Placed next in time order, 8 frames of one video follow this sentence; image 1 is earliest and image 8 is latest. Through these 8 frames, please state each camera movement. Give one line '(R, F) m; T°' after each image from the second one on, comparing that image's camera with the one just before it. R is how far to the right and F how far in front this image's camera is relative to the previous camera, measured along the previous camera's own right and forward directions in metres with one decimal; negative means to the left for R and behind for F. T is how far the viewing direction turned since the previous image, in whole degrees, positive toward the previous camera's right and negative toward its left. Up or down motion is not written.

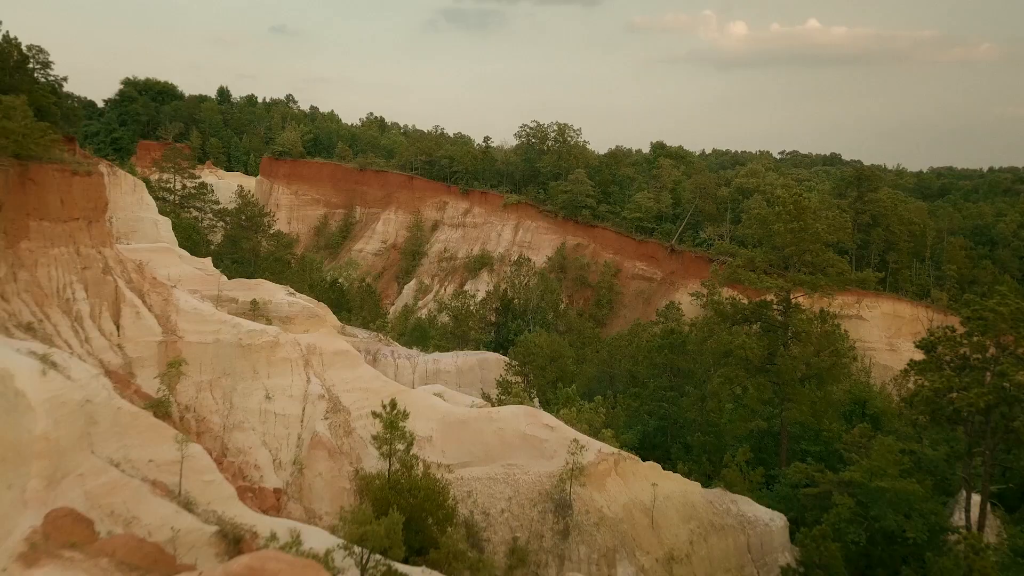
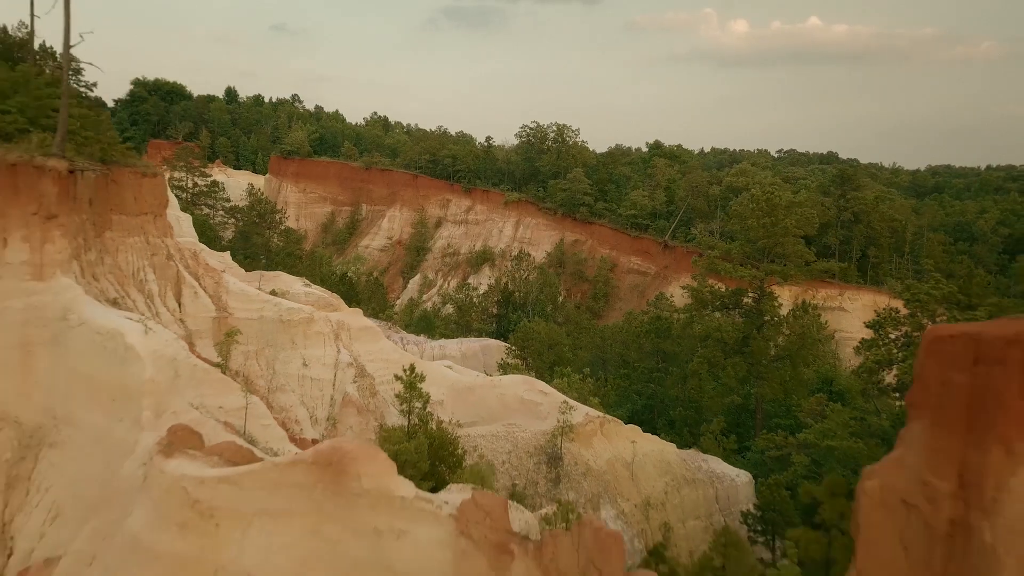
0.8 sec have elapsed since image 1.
(0.0, -1.7) m; 0°
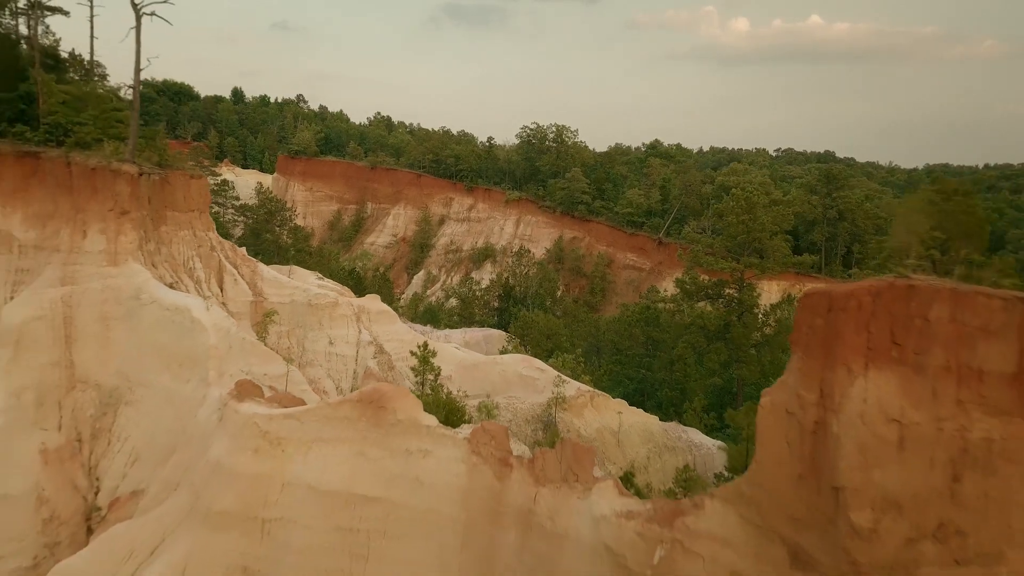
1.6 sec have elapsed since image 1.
(0.0, -1.6) m; 0°
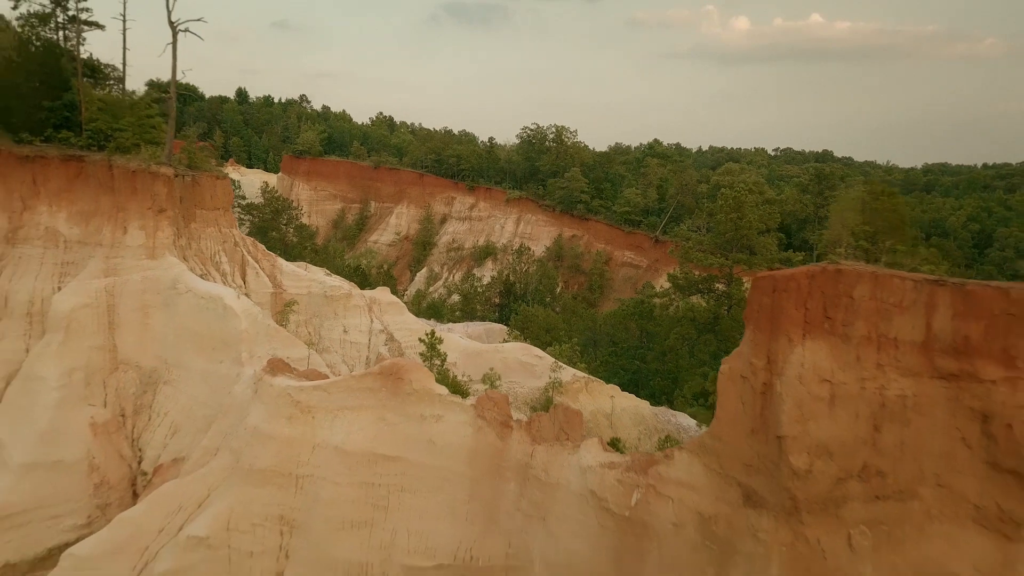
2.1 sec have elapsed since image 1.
(0.0, -1.1) m; 0°
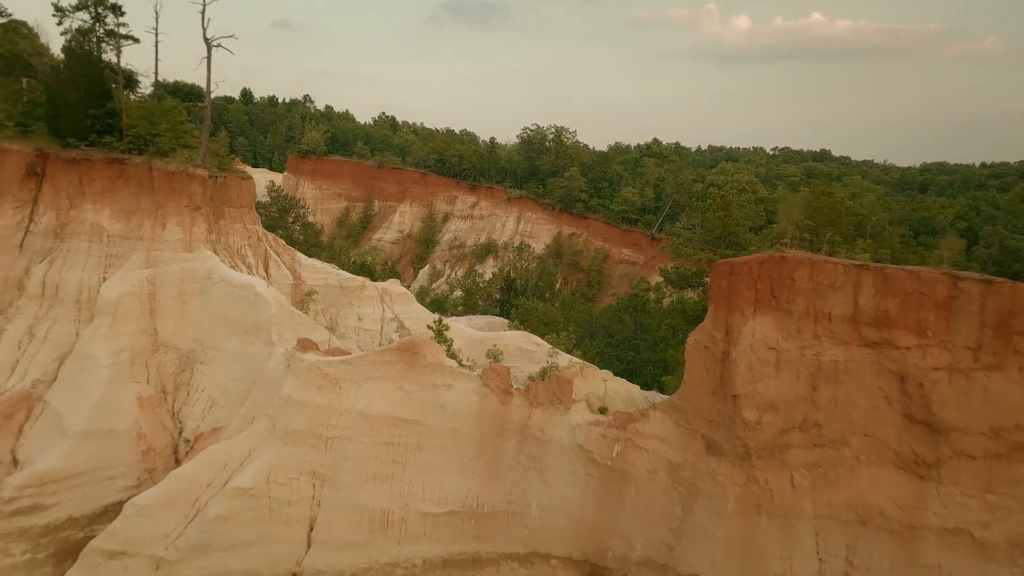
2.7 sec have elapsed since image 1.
(0.0, -1.3) m; 0°
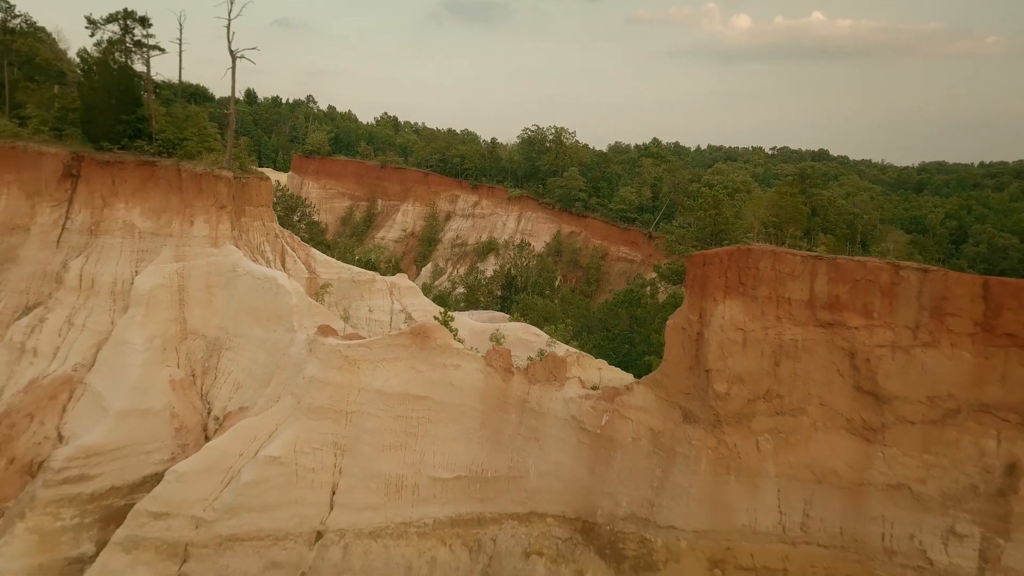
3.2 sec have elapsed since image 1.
(0.0, -1.1) m; 0°
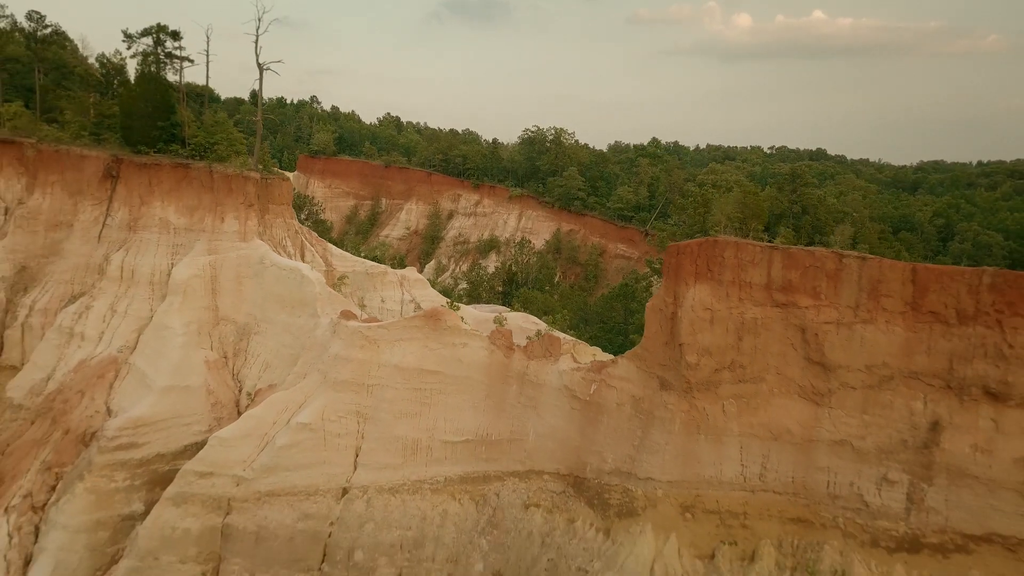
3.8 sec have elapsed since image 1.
(0.0, -1.4) m; 0°
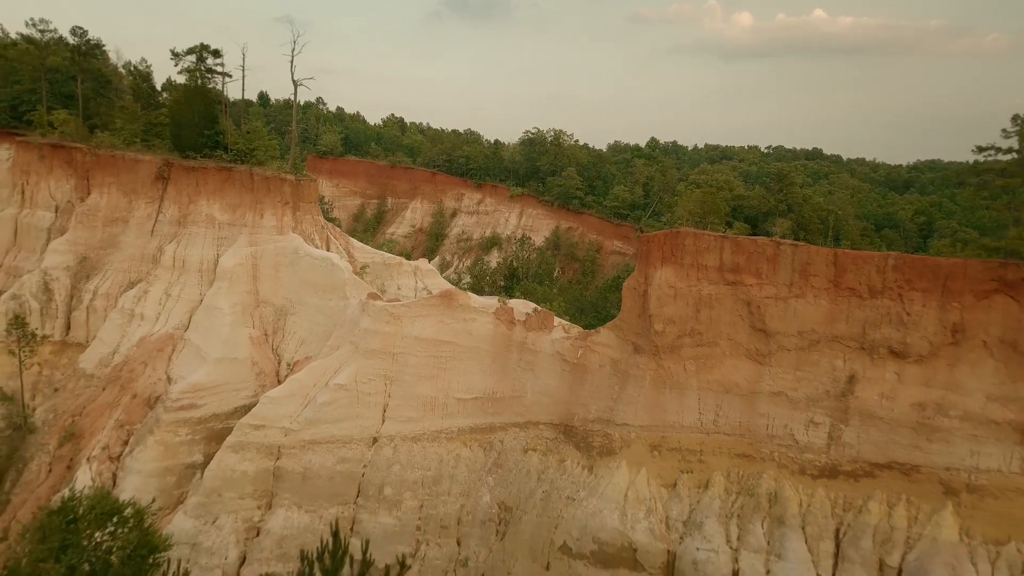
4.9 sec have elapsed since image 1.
(0.0, -2.3) m; 0°
